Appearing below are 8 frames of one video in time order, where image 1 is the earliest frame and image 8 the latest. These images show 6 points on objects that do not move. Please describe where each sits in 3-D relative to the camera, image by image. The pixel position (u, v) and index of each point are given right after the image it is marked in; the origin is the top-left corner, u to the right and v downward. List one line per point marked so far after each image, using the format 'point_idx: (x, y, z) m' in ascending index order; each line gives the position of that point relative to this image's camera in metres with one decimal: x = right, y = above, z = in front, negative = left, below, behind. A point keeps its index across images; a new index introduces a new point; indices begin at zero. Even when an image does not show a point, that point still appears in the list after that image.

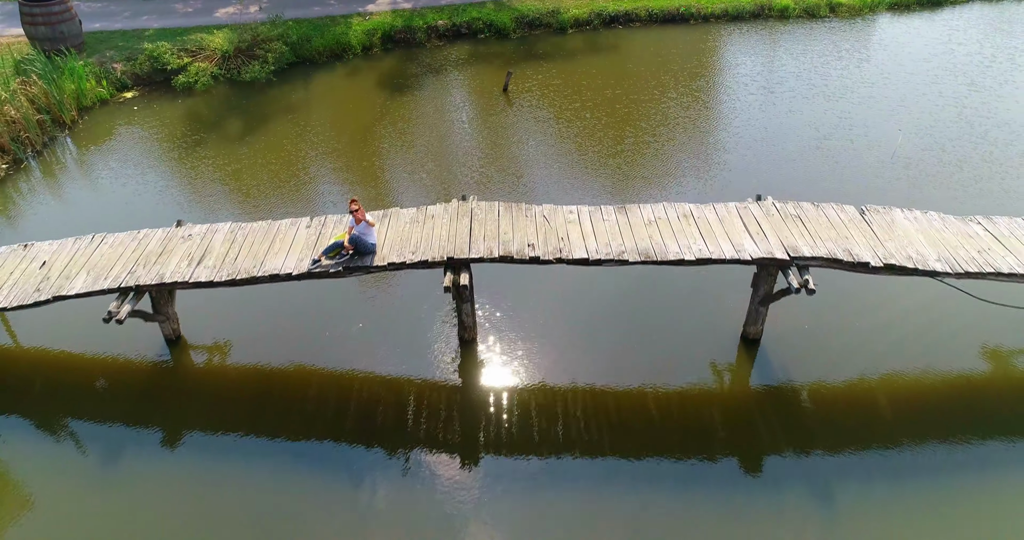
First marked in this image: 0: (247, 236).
0: (-2.4, +0.3, +8.2) m
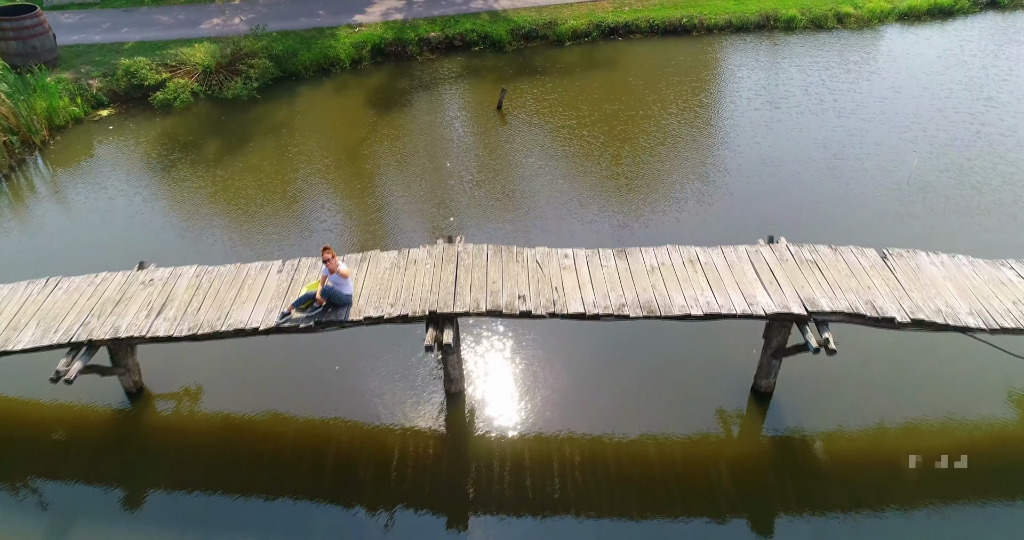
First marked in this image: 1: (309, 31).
0: (-2.5, -0.1, +7.5) m
1: (-3.8, +4.4, +16.6) m
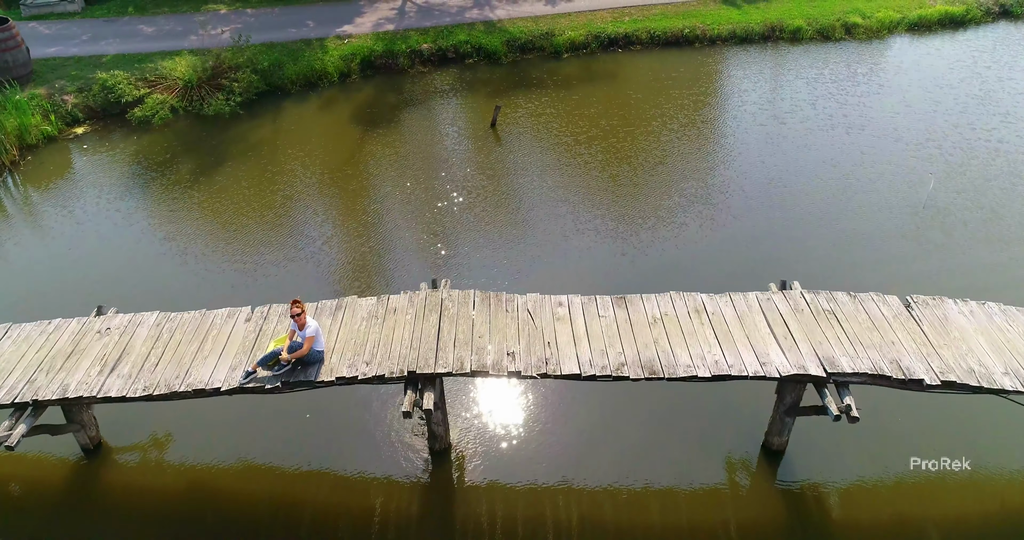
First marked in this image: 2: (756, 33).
0: (-2.6, -0.5, +6.9) m
1: (-3.9, +4.0, +15.9) m
2: (+4.7, +4.6, +17.3) m
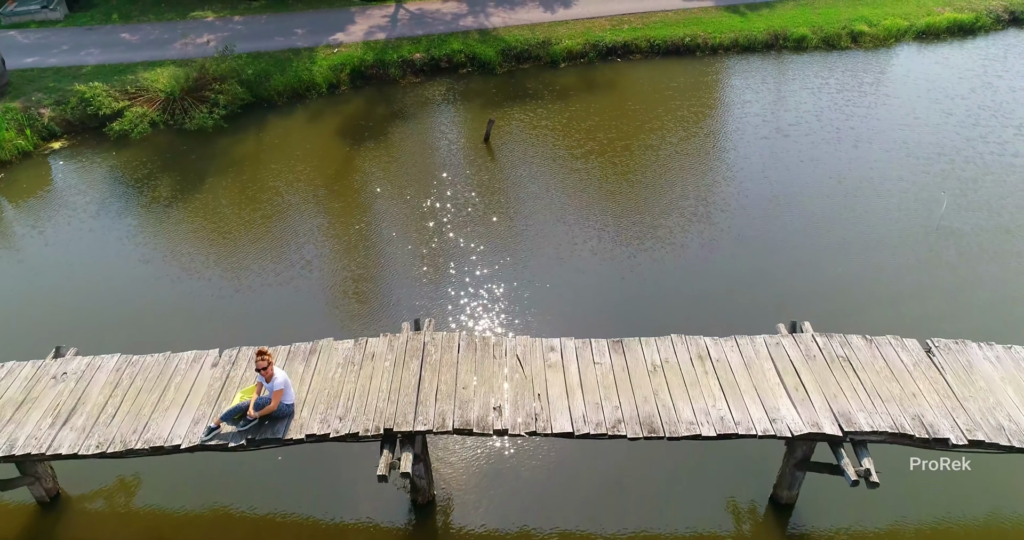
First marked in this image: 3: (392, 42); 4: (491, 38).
0: (-2.7, -0.8, +6.4) m
1: (-3.9, +3.8, +15.4) m
2: (+4.6, +4.3, +16.8) m
3: (-2.1, +4.1, +16.0) m
4: (-0.4, +4.3, +16.4) m
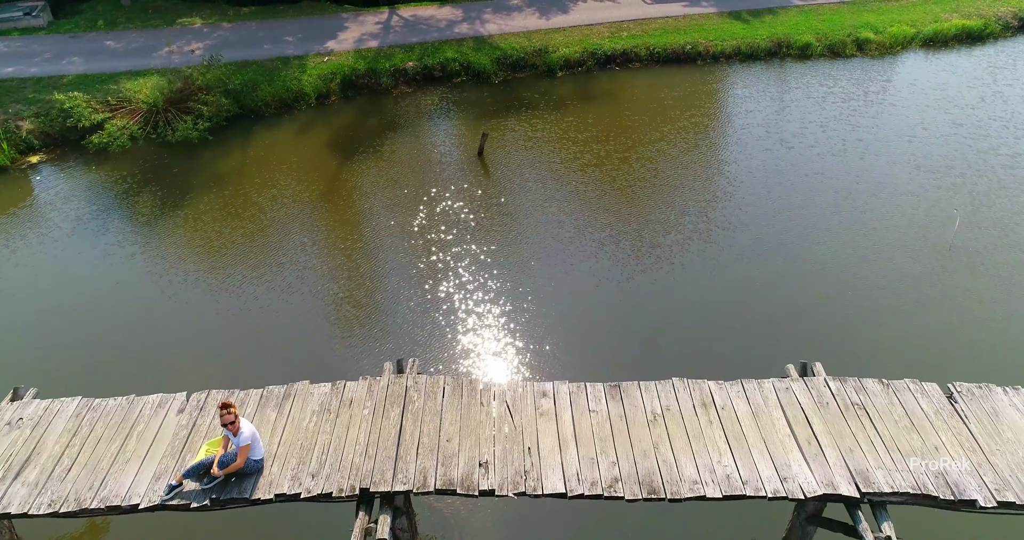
0: (-2.8, -1.0, +5.9) m
1: (-4.0, +3.5, +15.0) m
2: (+4.6, +4.0, +16.3) m
3: (-2.2, +3.8, +15.6) m
4: (-0.5, +4.0, +16.0) m
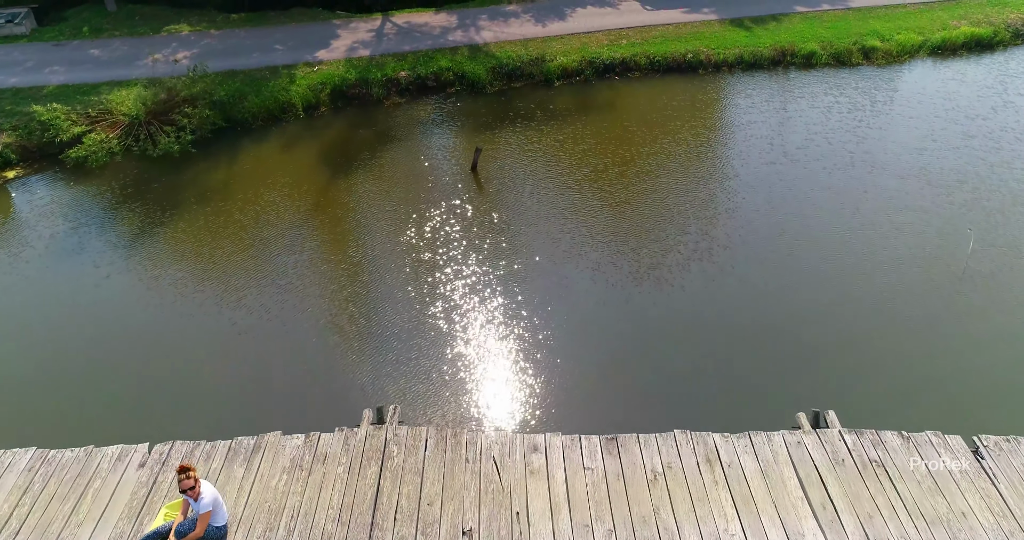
0: (-2.8, -1.3, +5.5) m
1: (-4.1, +3.2, +14.5) m
2: (+4.5, +3.8, +15.9) m
3: (-2.3, +3.6, +15.1) m
4: (-0.5, +3.7, +15.5) m
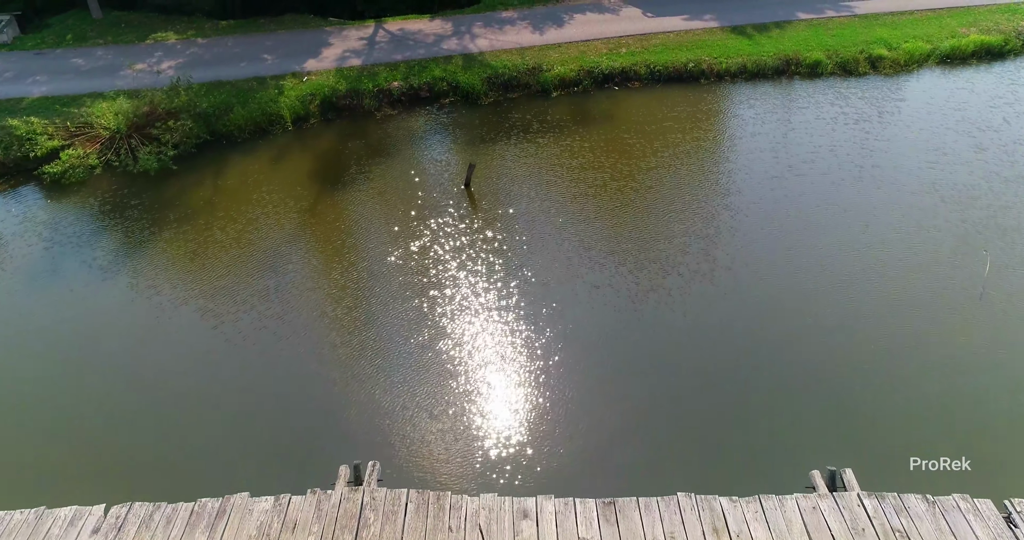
0: (-2.9, -1.6, +5.0) m
1: (-4.2, +3.0, +14.0) m
2: (+4.4, +3.5, +15.4) m
3: (-2.4, +3.3, +14.6) m
4: (-0.6, +3.5, +15.0) m
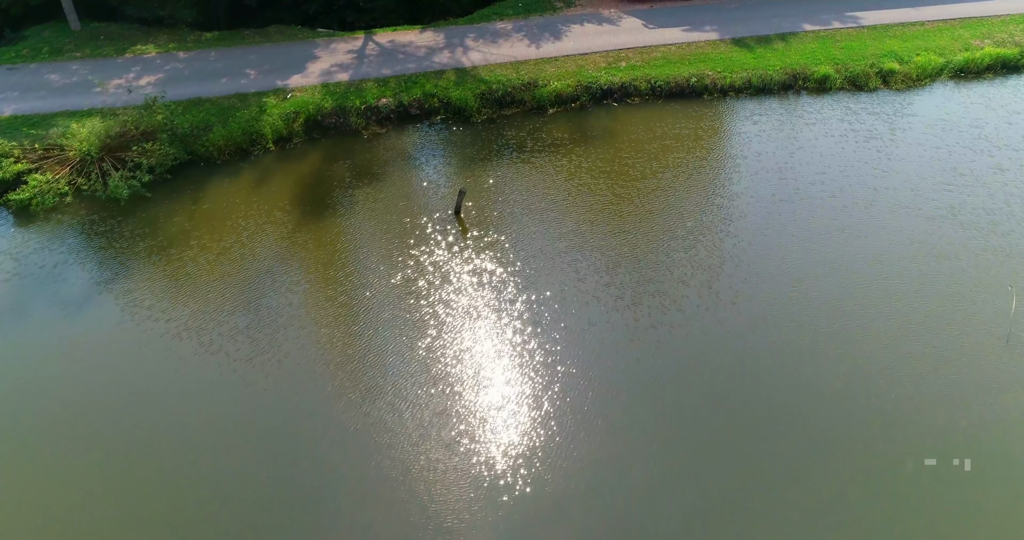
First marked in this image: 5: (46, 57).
0: (-3.0, -1.9, +4.3) m
1: (-4.2, +2.6, +13.4) m
2: (+4.3, +3.1, +14.7) m
3: (-2.4, +2.9, +14.0) m
4: (-0.7, +3.1, +14.4) m
5: (-7.7, +3.5, +14.8) m
